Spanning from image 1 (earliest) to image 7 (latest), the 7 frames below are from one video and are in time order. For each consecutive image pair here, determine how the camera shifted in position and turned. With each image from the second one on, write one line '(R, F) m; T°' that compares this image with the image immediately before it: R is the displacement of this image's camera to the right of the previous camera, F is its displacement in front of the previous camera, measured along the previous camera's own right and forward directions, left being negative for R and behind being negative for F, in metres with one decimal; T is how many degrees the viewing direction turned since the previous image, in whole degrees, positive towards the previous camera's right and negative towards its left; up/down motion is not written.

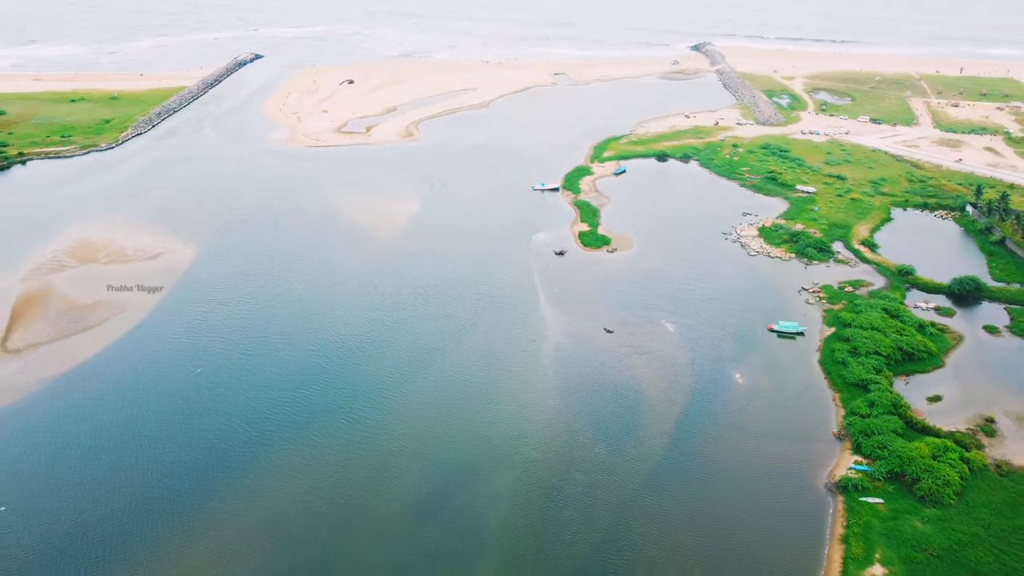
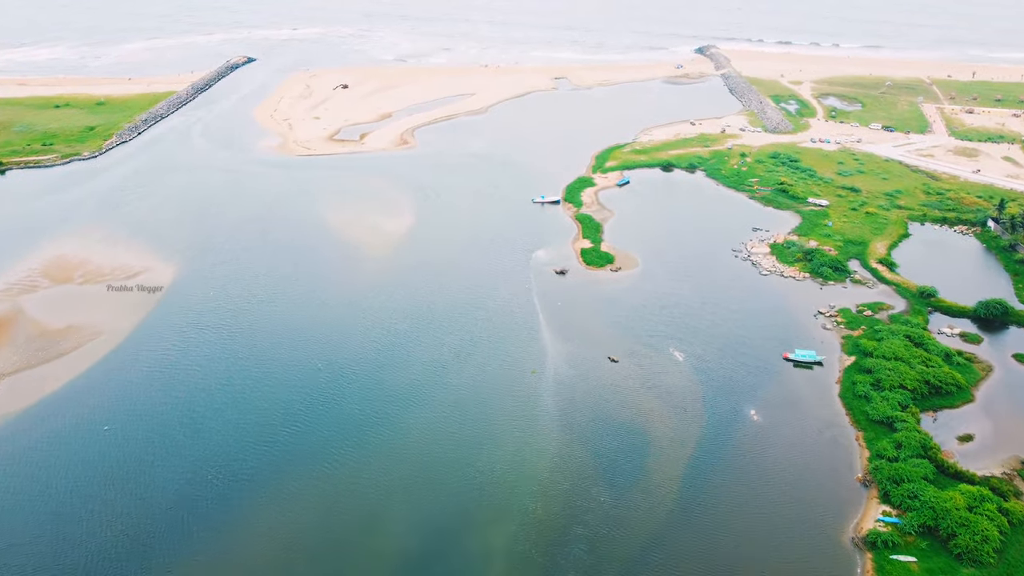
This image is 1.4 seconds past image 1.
(+0.1, +3.3) m; 0°
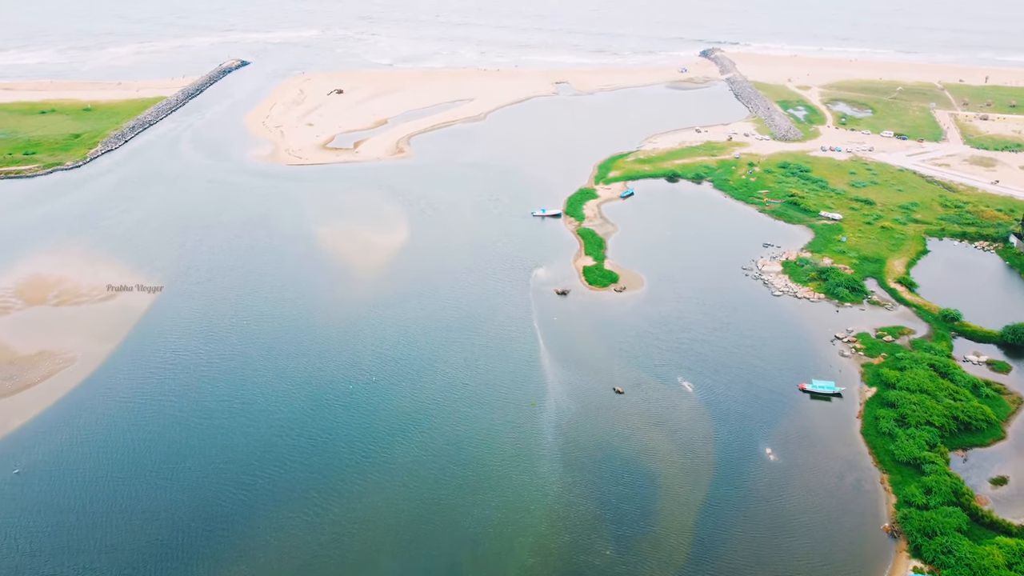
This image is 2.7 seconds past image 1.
(+0.1, +3.0) m; 0°
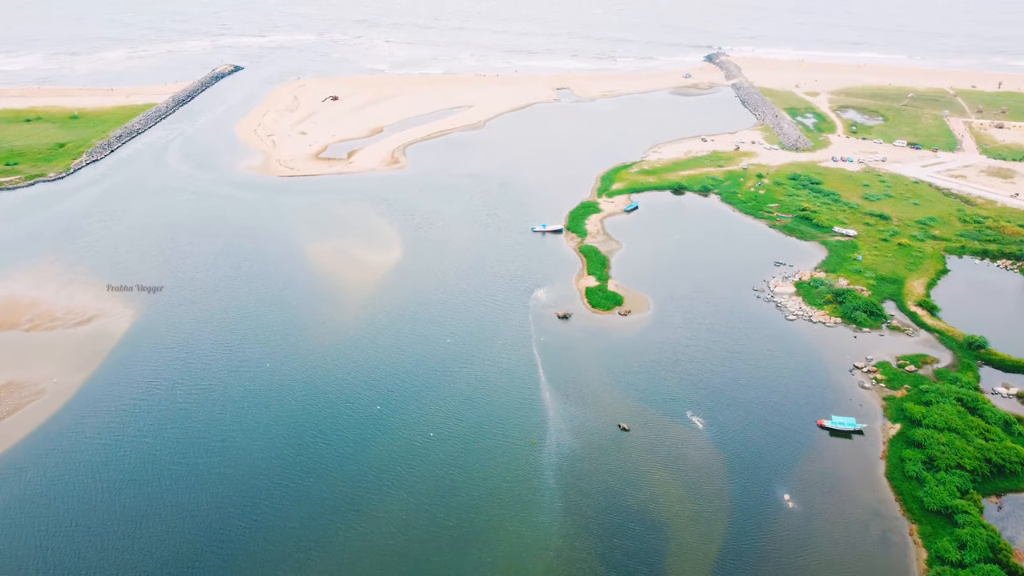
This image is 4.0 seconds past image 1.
(+0.2, +3.0) m; 0°
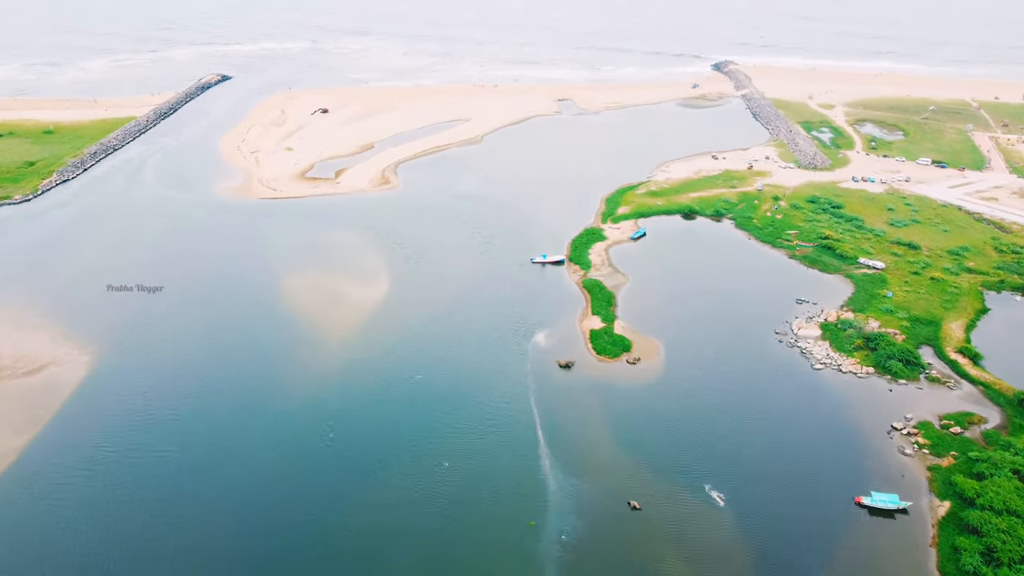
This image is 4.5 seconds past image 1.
(+0.3, +5.1) m; 0°
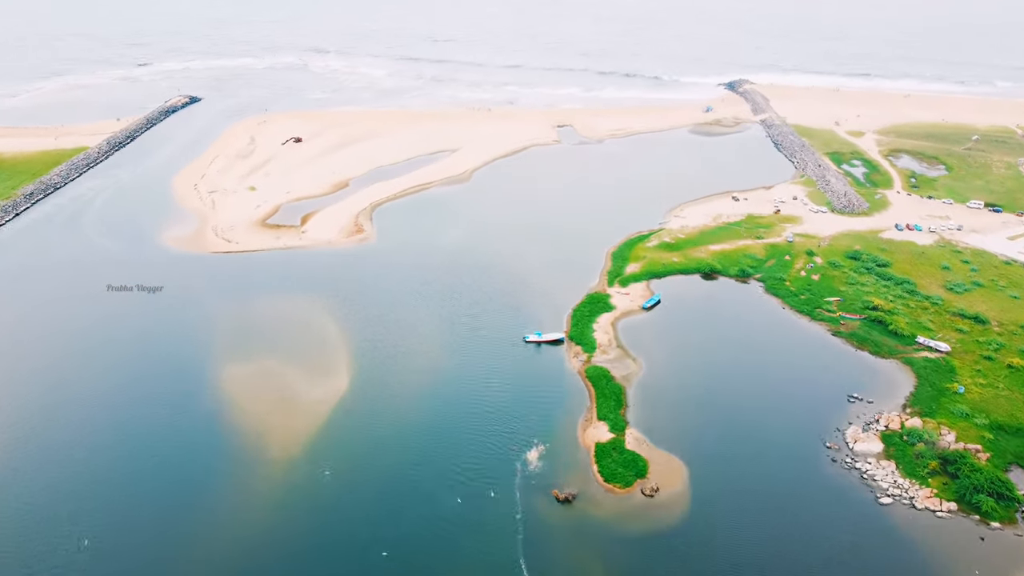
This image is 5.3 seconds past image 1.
(+0.8, +9.9) m; 0°
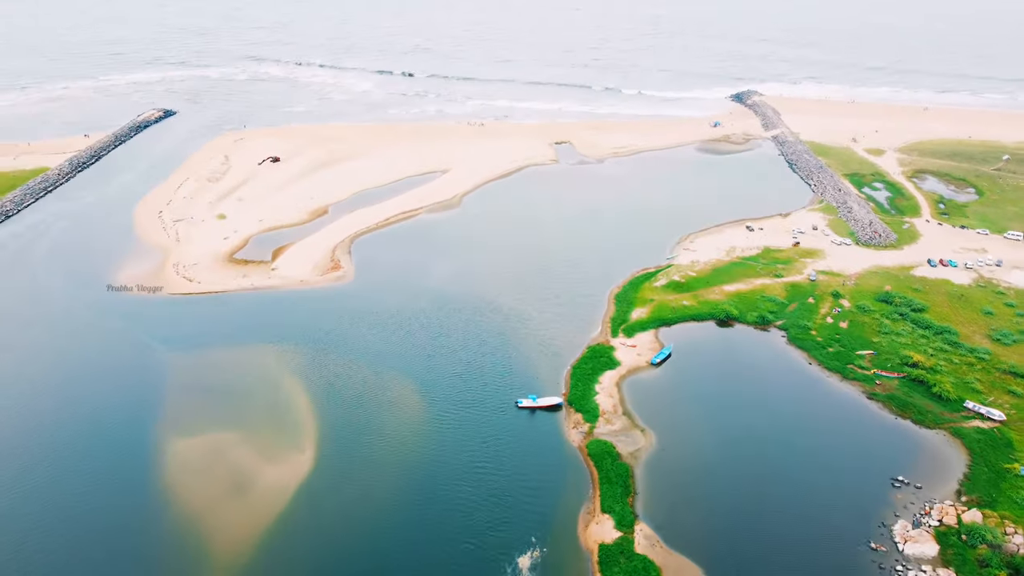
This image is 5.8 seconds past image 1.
(+0.5, +6.2) m; 0°
